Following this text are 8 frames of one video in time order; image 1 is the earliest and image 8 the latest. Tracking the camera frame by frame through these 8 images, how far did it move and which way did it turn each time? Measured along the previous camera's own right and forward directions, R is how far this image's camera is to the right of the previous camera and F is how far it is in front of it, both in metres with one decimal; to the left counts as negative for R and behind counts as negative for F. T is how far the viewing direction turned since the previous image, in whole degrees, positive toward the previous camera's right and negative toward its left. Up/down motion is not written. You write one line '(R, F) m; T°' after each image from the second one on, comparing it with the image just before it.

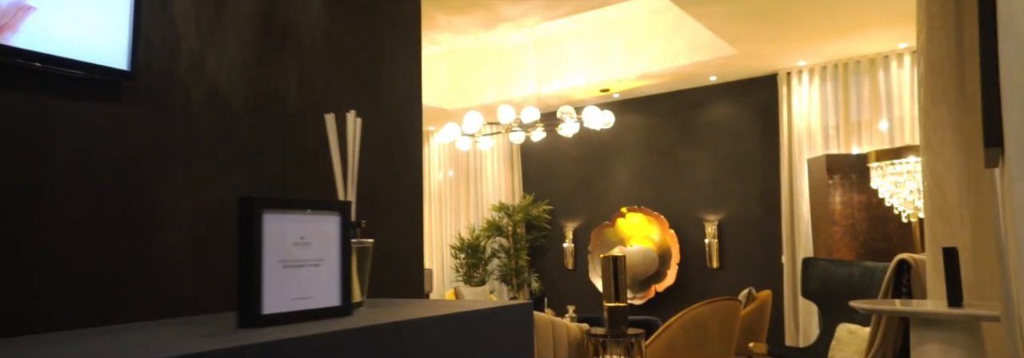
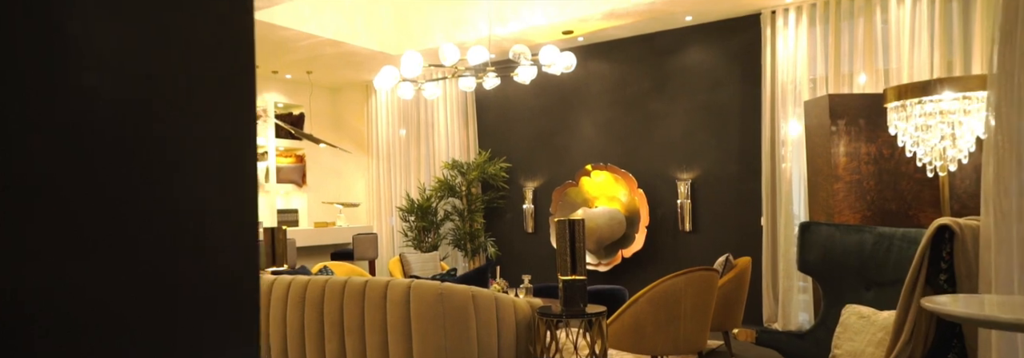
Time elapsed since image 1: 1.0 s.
(+0.2, +0.8) m; +3°
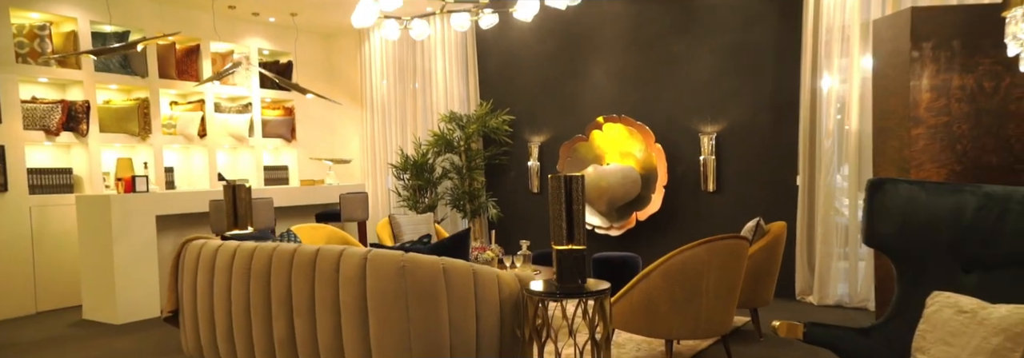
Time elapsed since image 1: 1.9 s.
(+0.2, +0.7) m; -2°
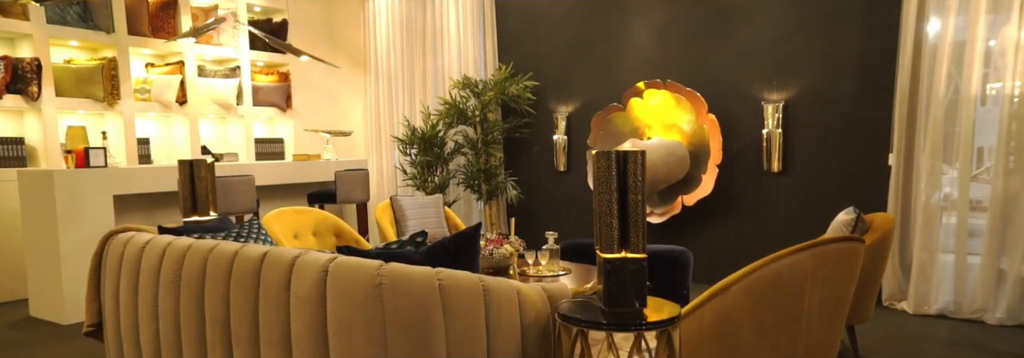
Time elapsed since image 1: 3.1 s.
(0.0, +0.9) m; -2°
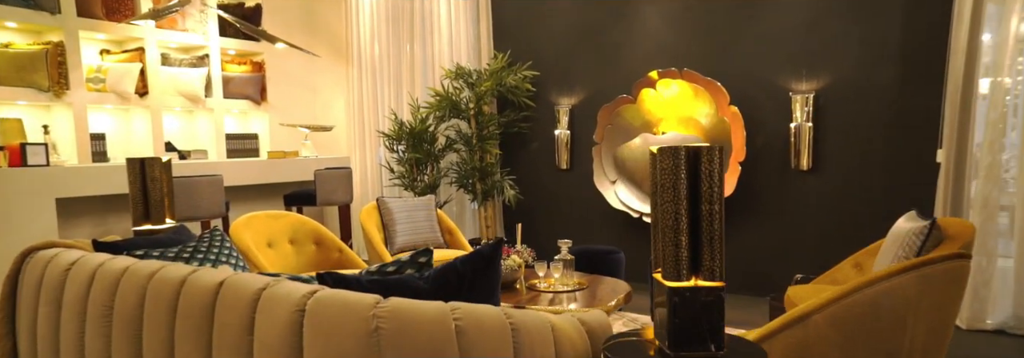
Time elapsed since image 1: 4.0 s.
(-0.1, +0.5) m; +2°
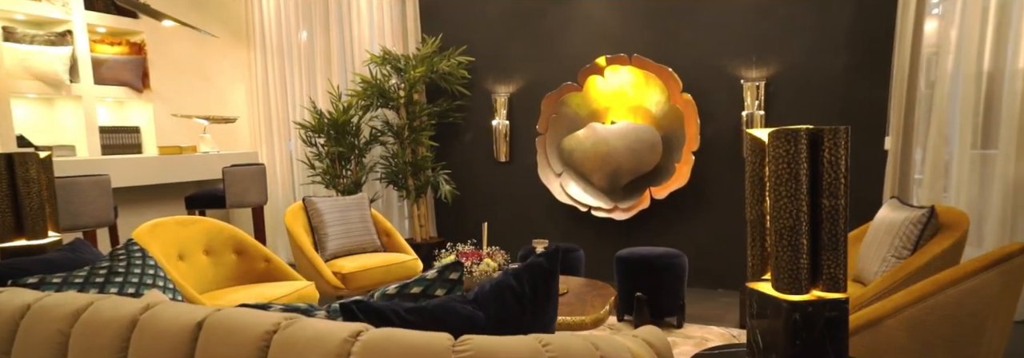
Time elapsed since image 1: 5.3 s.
(-0.4, +0.4) m; +11°
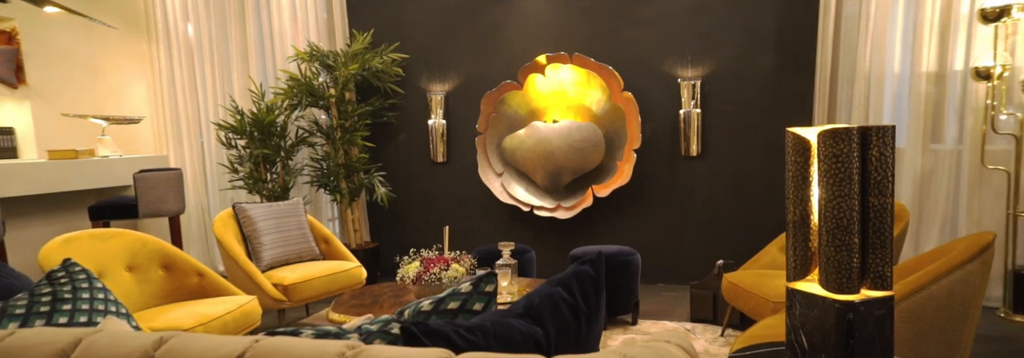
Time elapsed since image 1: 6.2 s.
(-0.3, +0.1) m; +9°
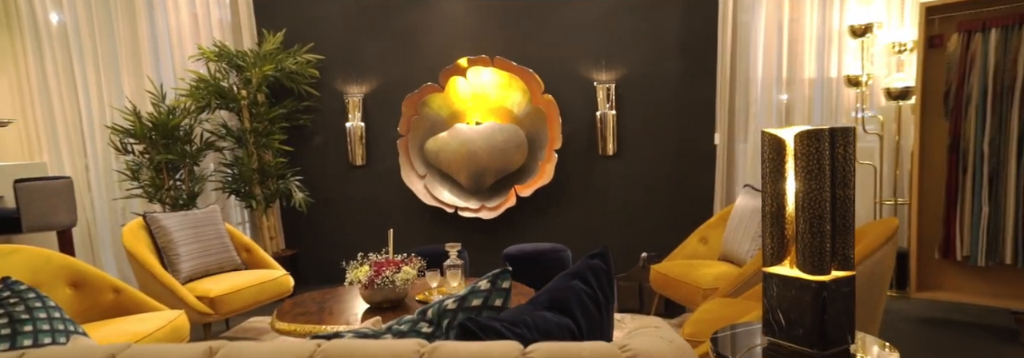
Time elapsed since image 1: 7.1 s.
(-0.3, 0.0) m; +11°
